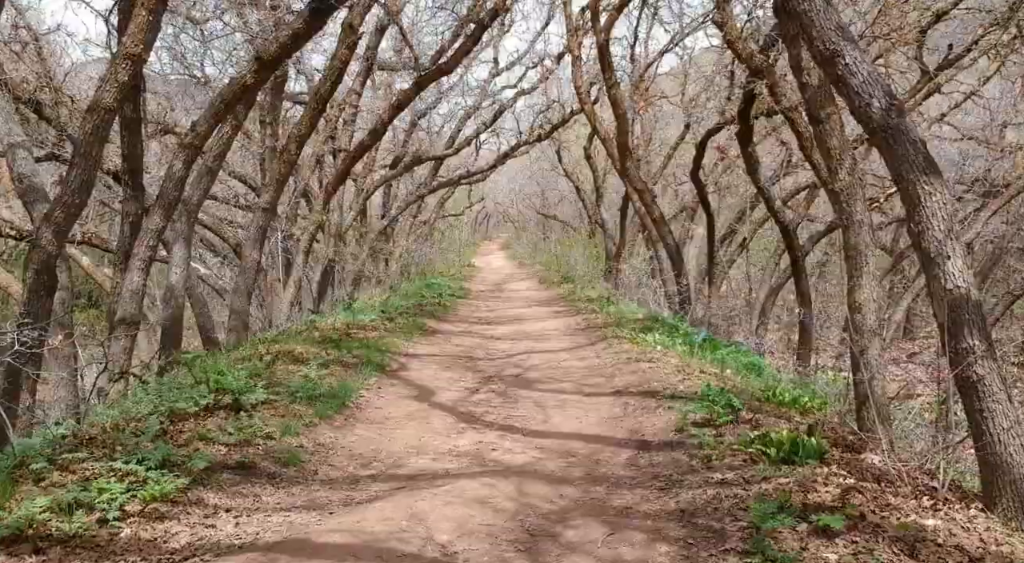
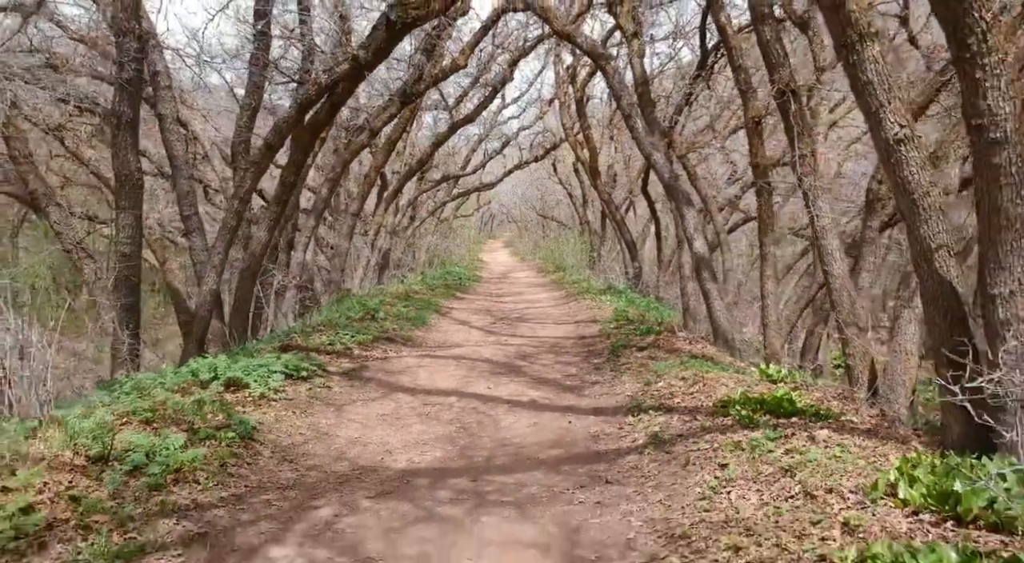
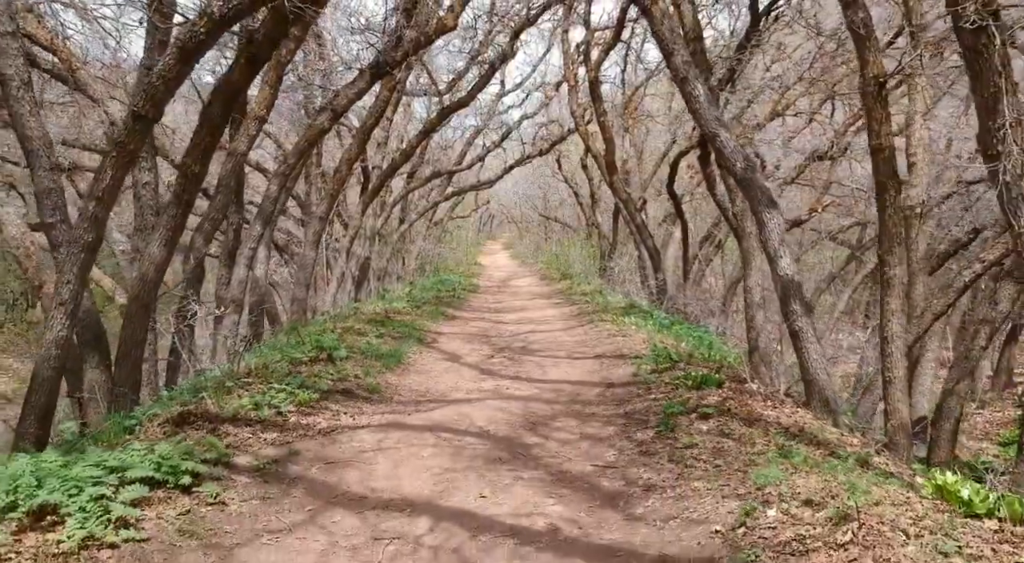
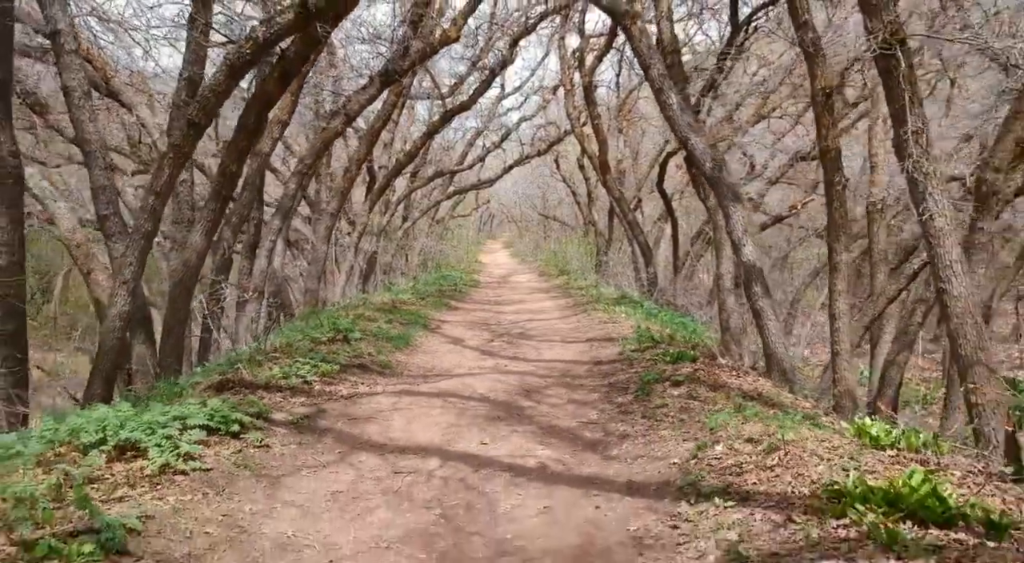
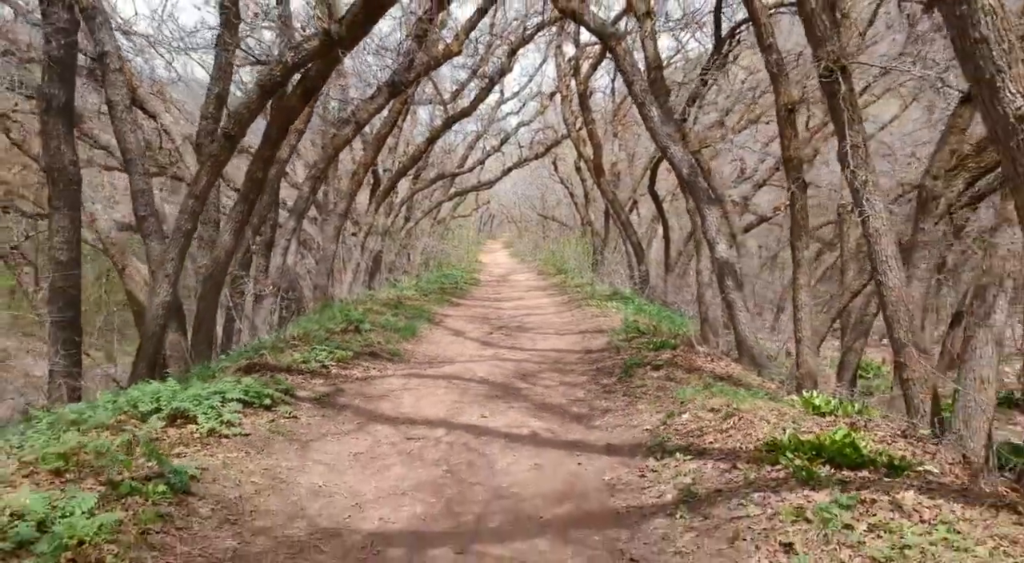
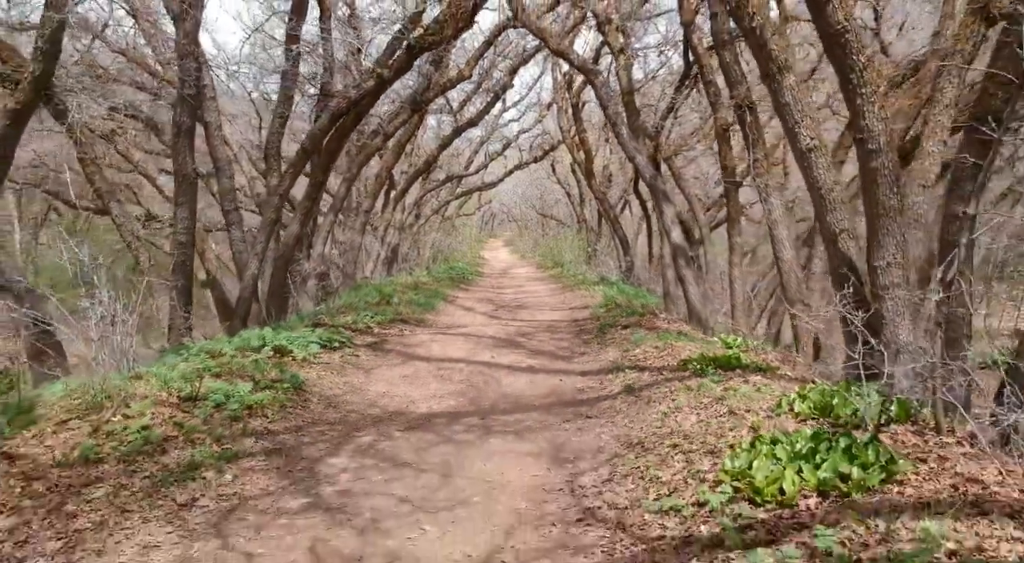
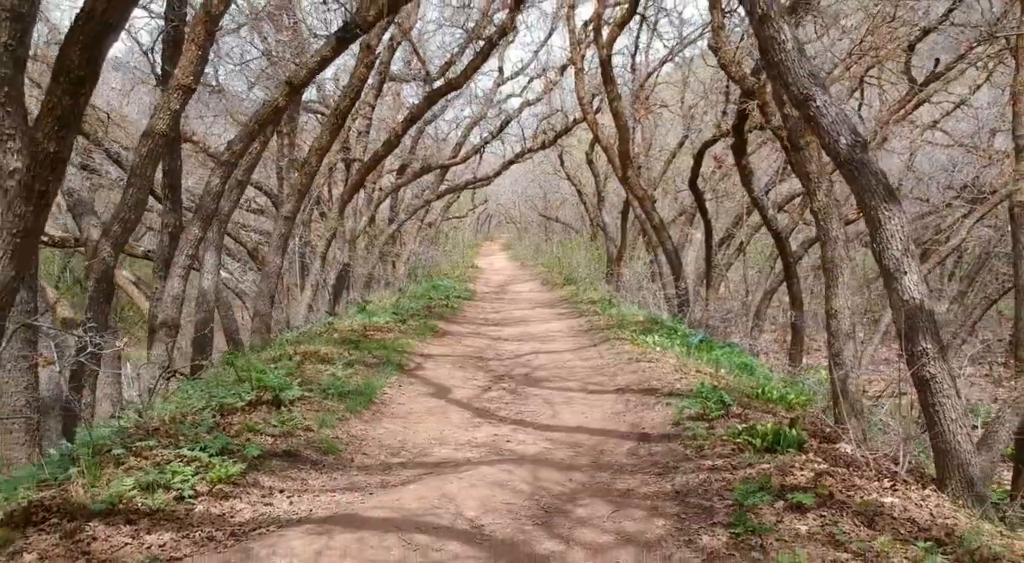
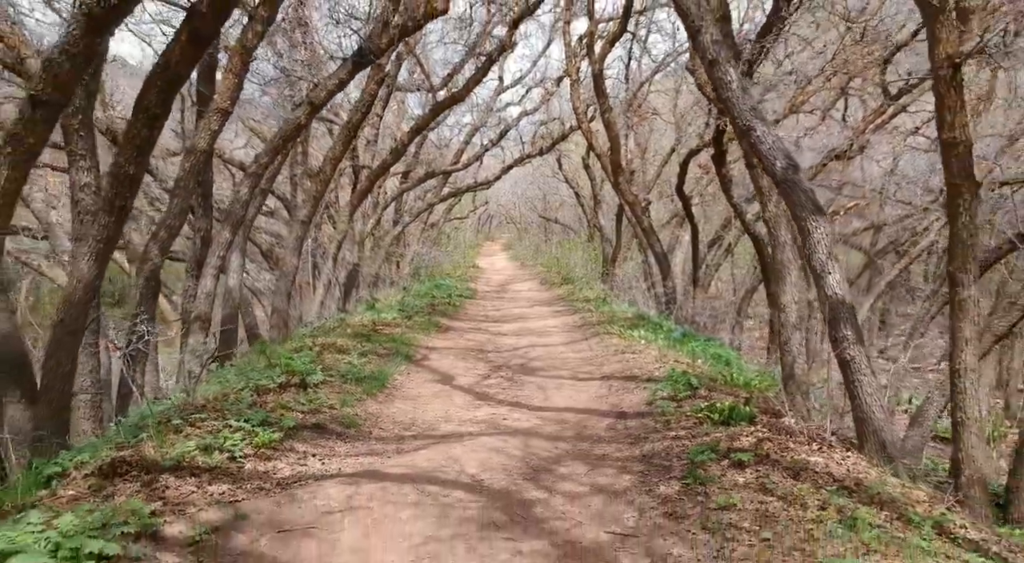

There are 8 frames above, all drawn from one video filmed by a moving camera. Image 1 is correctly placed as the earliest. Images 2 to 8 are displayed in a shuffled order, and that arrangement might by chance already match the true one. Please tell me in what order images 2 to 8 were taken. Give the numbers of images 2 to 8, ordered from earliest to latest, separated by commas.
7, 8, 3, 4, 5, 2, 6
